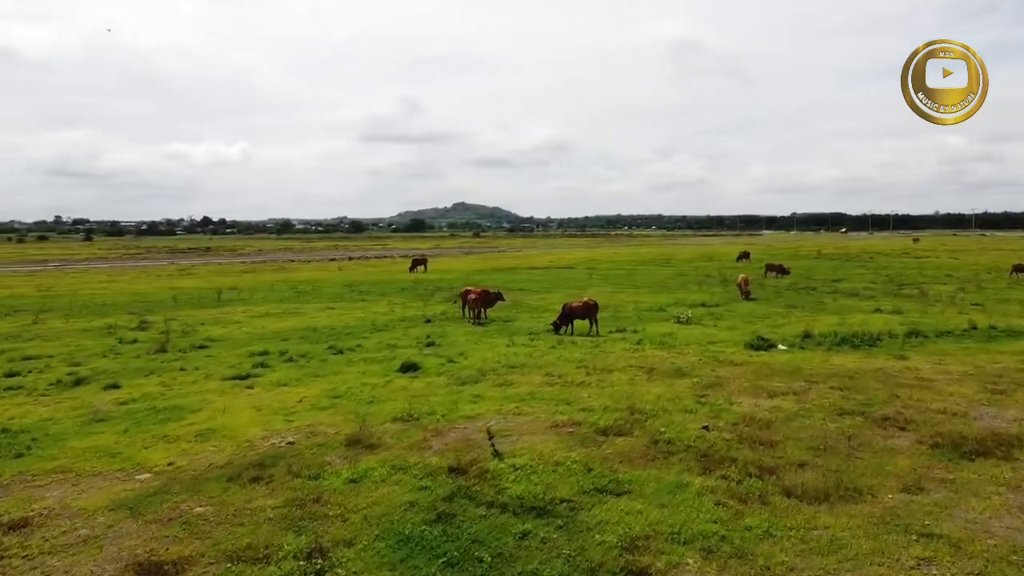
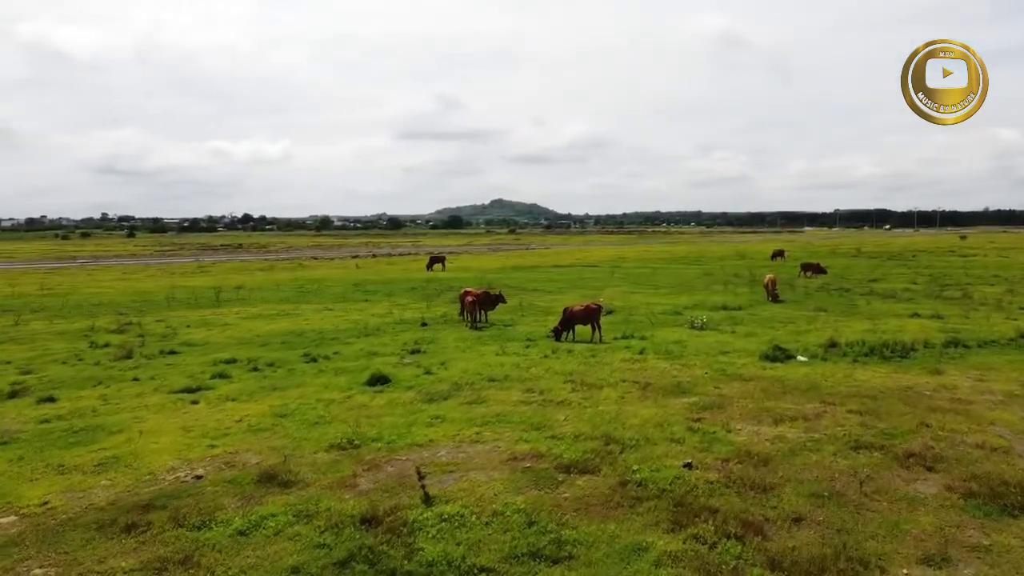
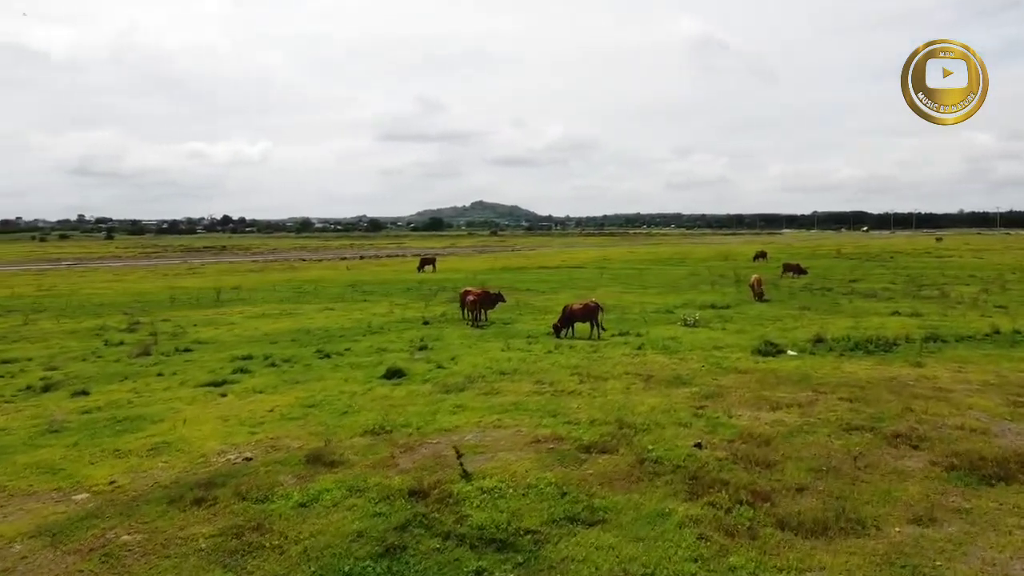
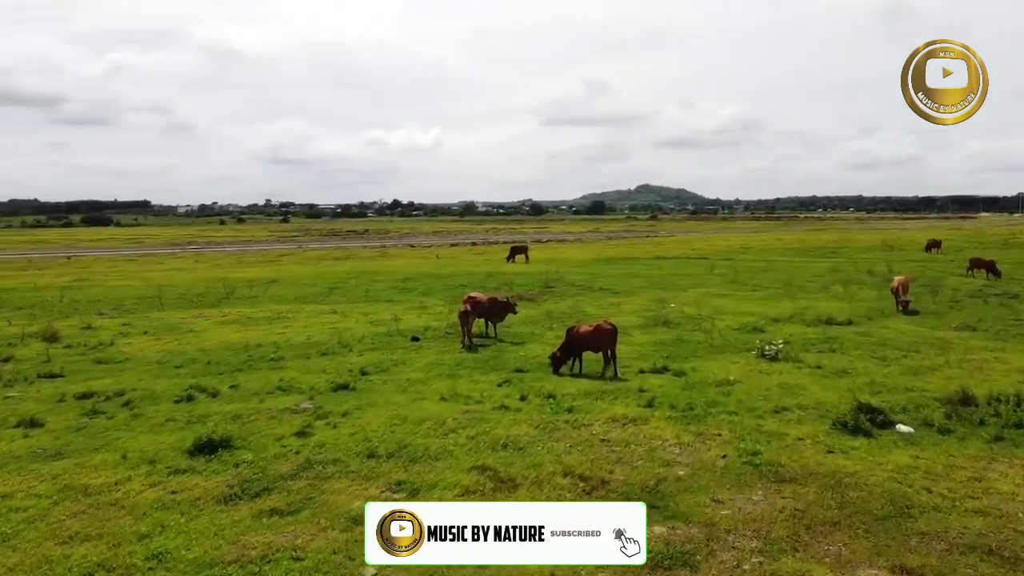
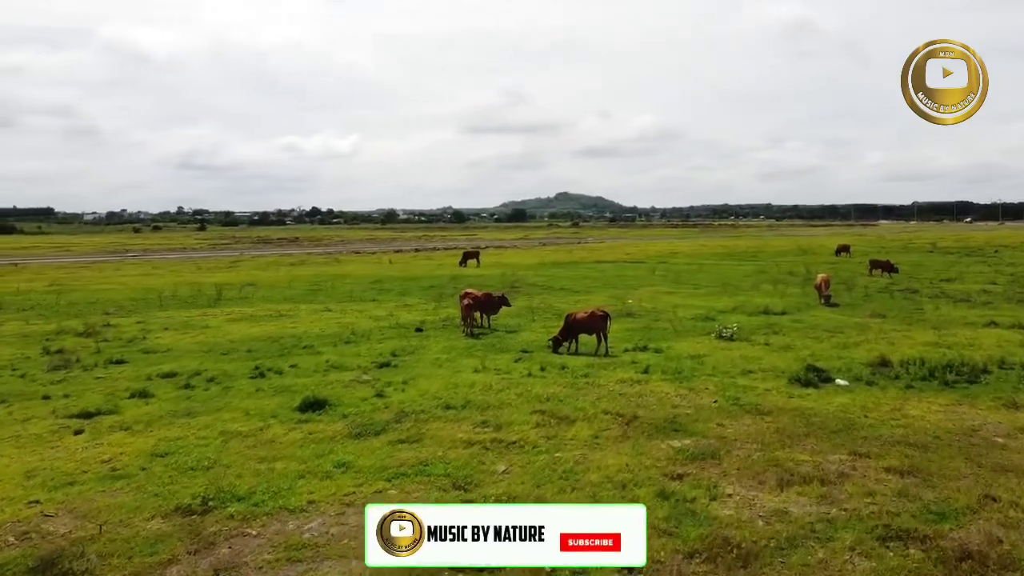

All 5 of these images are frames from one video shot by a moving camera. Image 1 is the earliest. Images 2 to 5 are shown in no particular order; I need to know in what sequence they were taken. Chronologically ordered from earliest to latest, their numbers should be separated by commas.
3, 2, 5, 4
